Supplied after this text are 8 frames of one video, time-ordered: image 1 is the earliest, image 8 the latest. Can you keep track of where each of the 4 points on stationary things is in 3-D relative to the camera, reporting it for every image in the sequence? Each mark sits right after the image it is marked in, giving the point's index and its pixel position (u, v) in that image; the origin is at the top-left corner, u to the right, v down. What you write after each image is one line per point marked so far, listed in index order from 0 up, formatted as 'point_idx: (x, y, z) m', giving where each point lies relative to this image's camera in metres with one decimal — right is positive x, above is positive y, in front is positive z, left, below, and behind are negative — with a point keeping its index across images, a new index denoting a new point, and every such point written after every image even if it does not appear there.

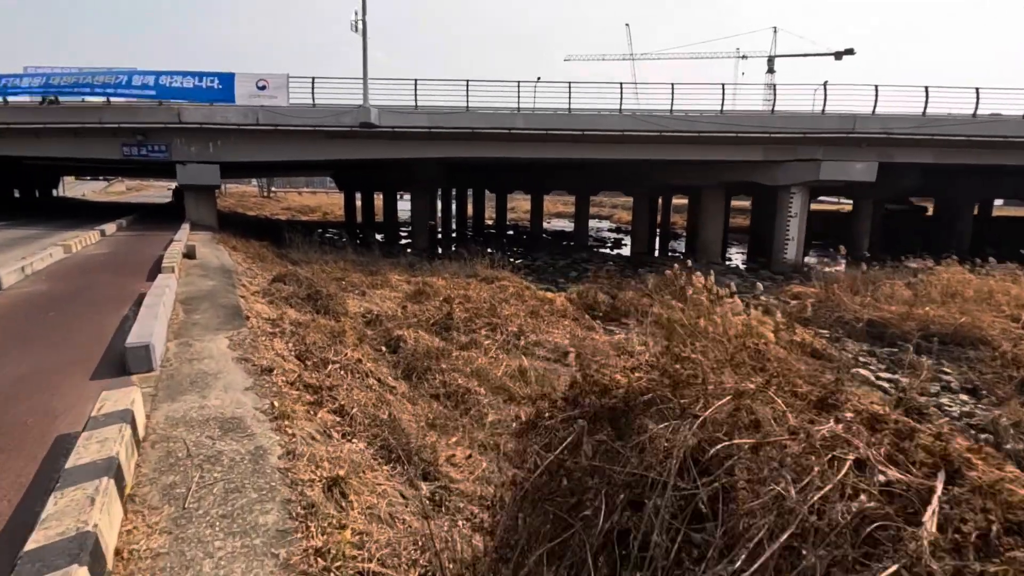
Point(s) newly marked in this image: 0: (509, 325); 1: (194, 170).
0: (-0.1, -0.7, +10.1) m
1: (-11.8, +4.3, +19.7) m
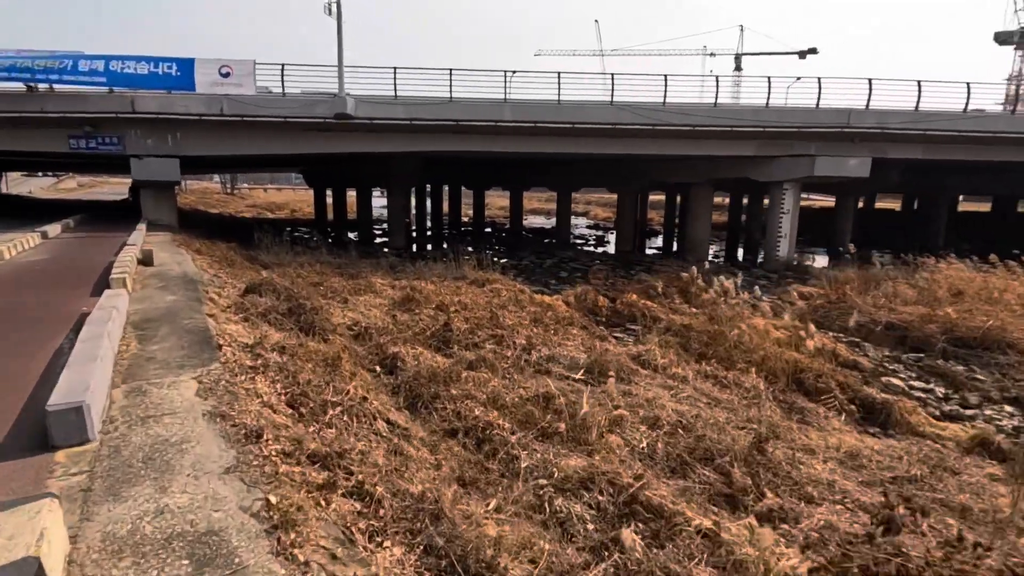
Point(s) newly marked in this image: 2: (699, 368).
0: (+0.1, -0.8, +9.0) m
1: (-12.2, +4.1, +18.0) m
2: (+2.9, -1.3, +8.4) m
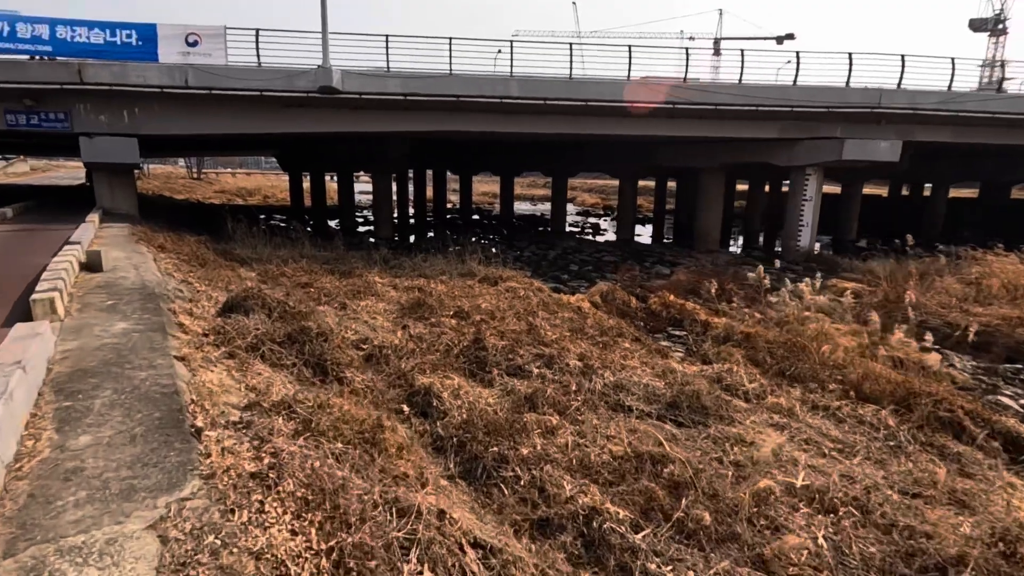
0: (+0.7, -0.9, +7.3) m
1: (-11.9, +4.1, +15.6) m
2: (+3.6, -1.4, +6.8) m
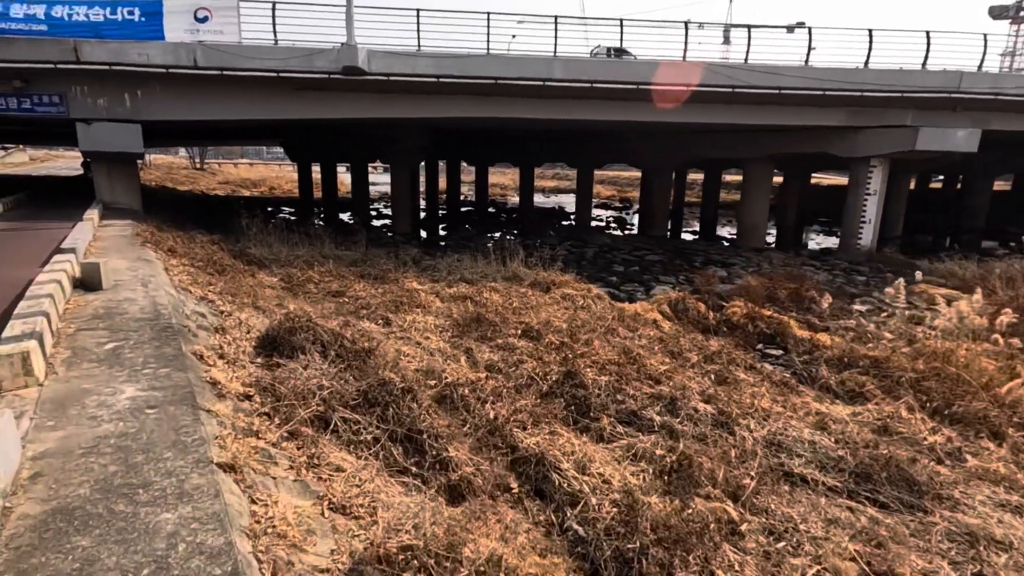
0: (+1.9, -1.2, +5.8) m
1: (-10.7, +4.1, +14.0) m
2: (+4.8, -1.6, +5.3) m
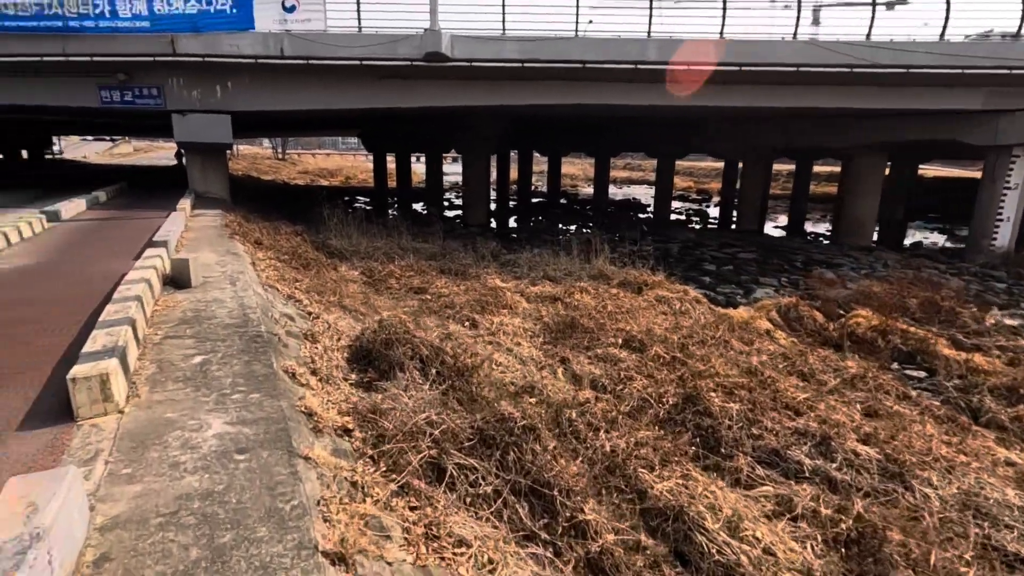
0: (+3.0, -1.3, +4.8) m
1: (-8.5, +4.4, +14.3) m
2: (+5.8, -1.9, +4.0) m
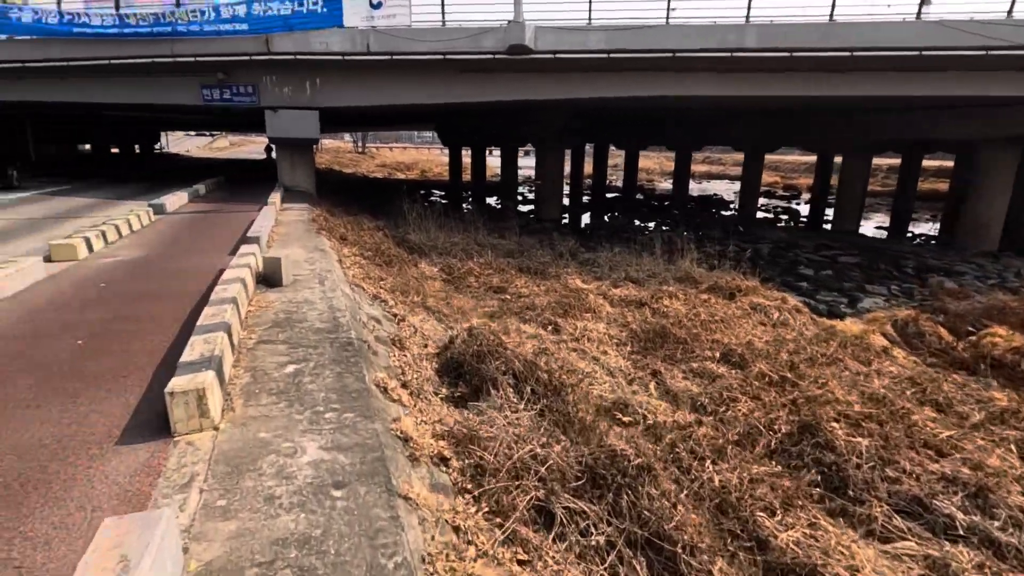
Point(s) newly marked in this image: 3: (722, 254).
0: (+3.7, -1.5, +4.0) m
1: (-6.3, +4.7, +14.8) m
2: (+6.4, -2.1, +2.9) m
3: (+5.6, +0.9, +14.3) m
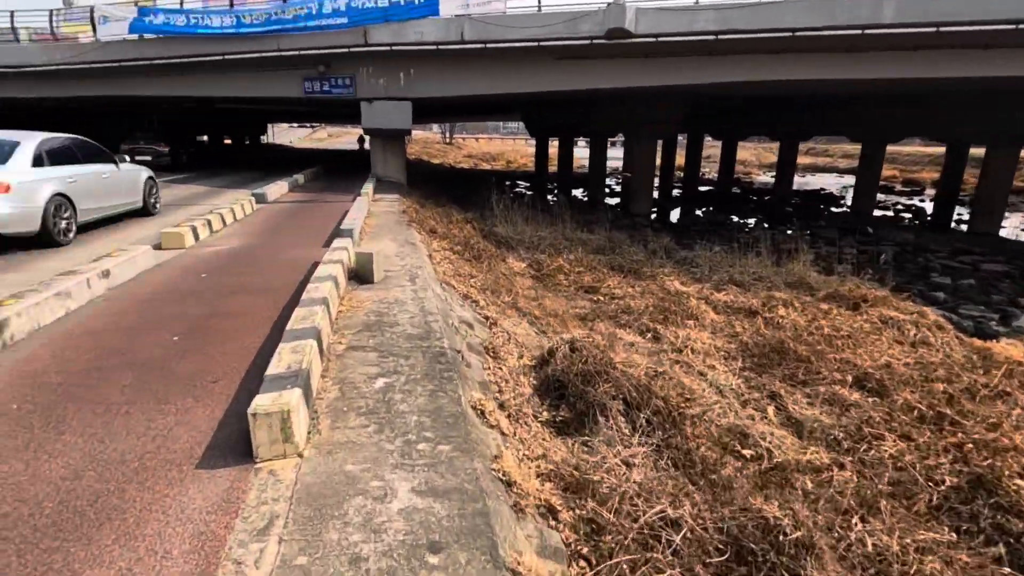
0: (+4.4, -1.7, +3.0) m
1: (-3.7, +5.0, +15.0) m
2: (+6.8, -2.5, +1.5) m
3: (+7.8, +0.7, +12.8) m
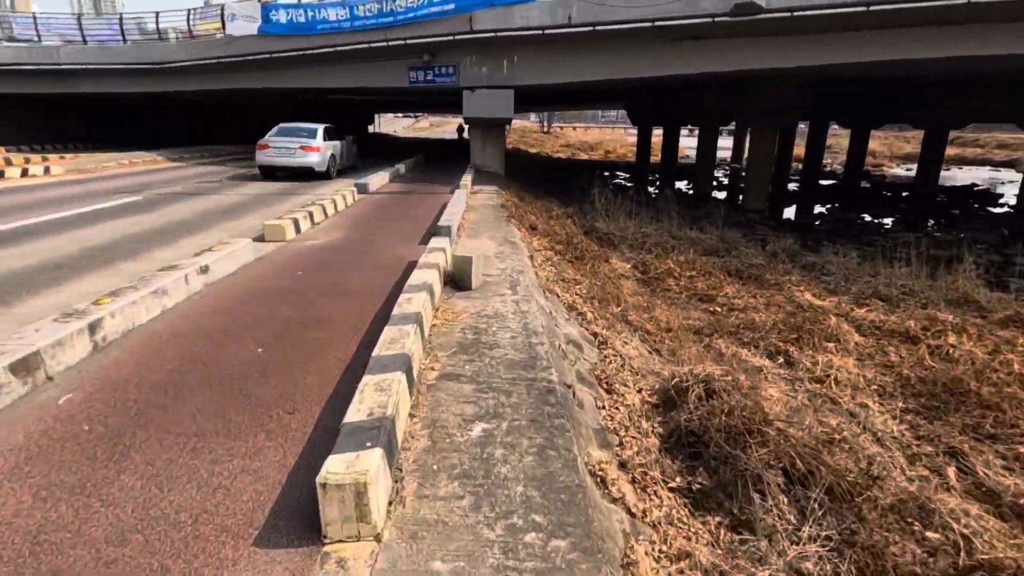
0: (+4.8, -2.1, +1.6) m
1: (-0.9, +5.2, +14.7) m
2: (+6.9, -3.0, -0.2) m
3: (+9.9, +0.4, +10.7) m
